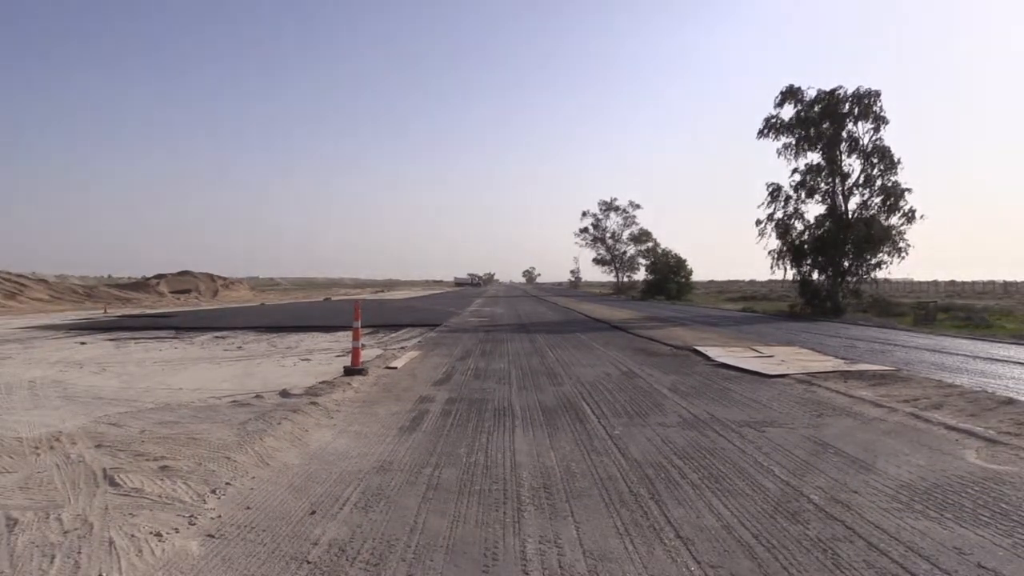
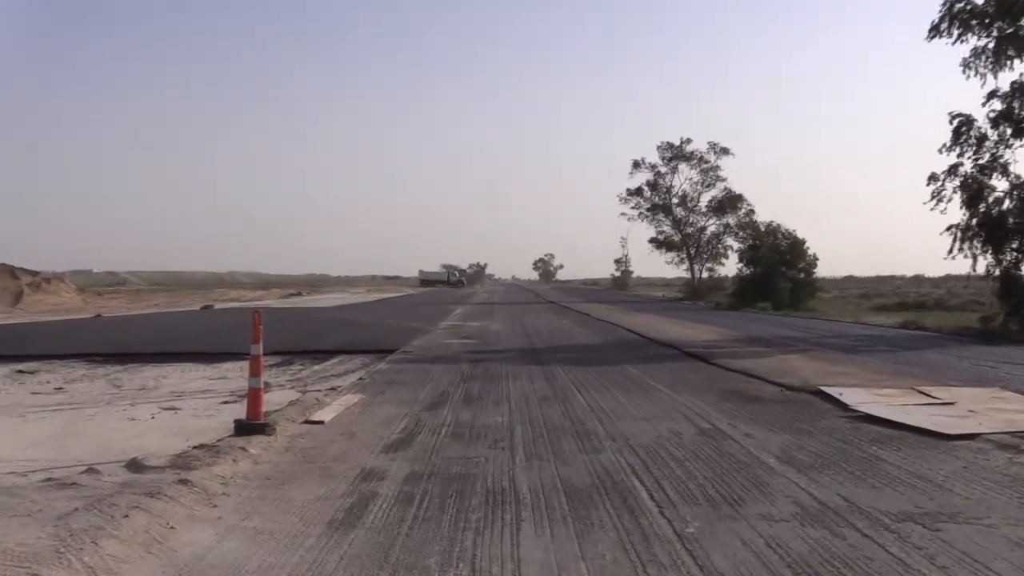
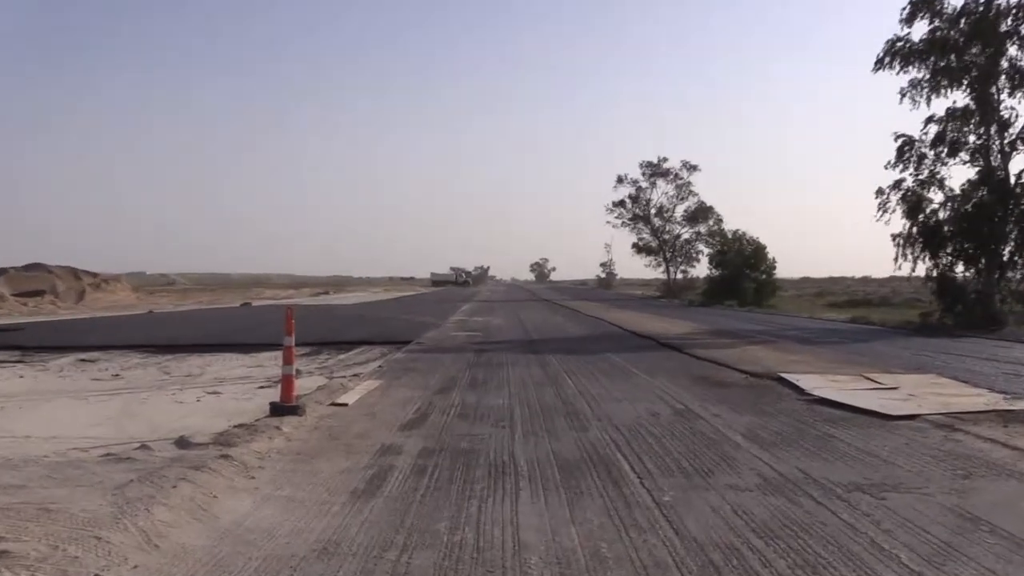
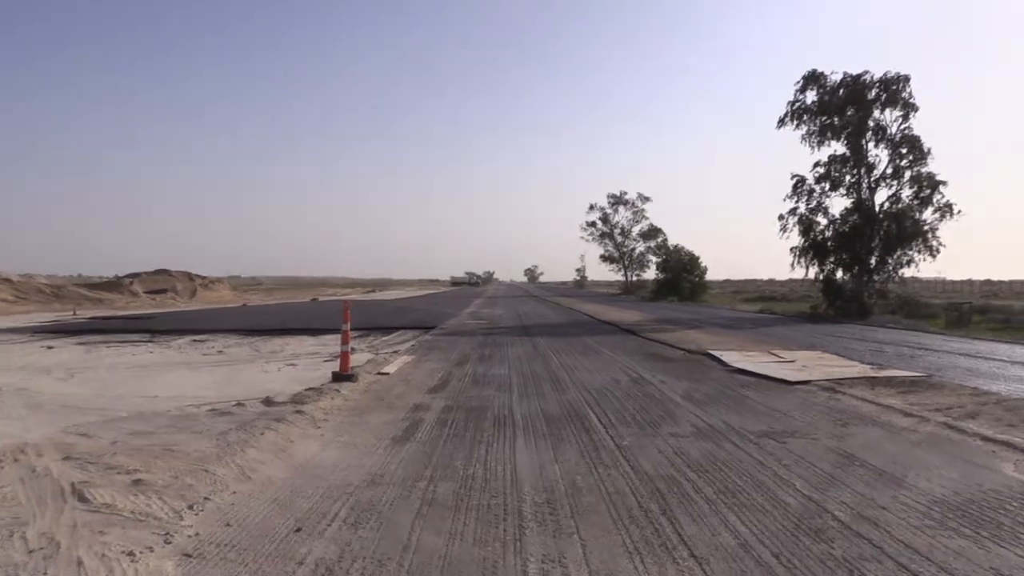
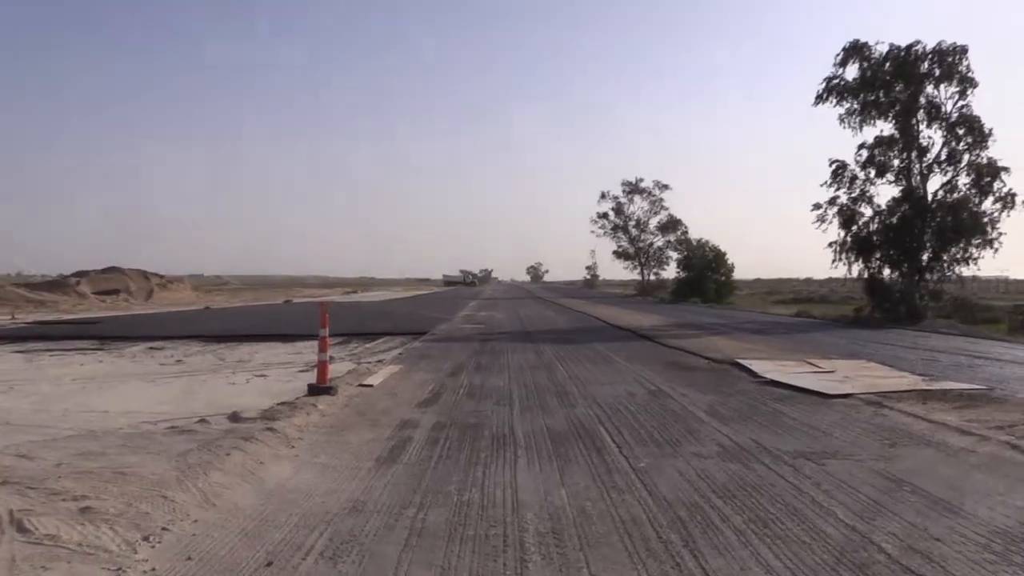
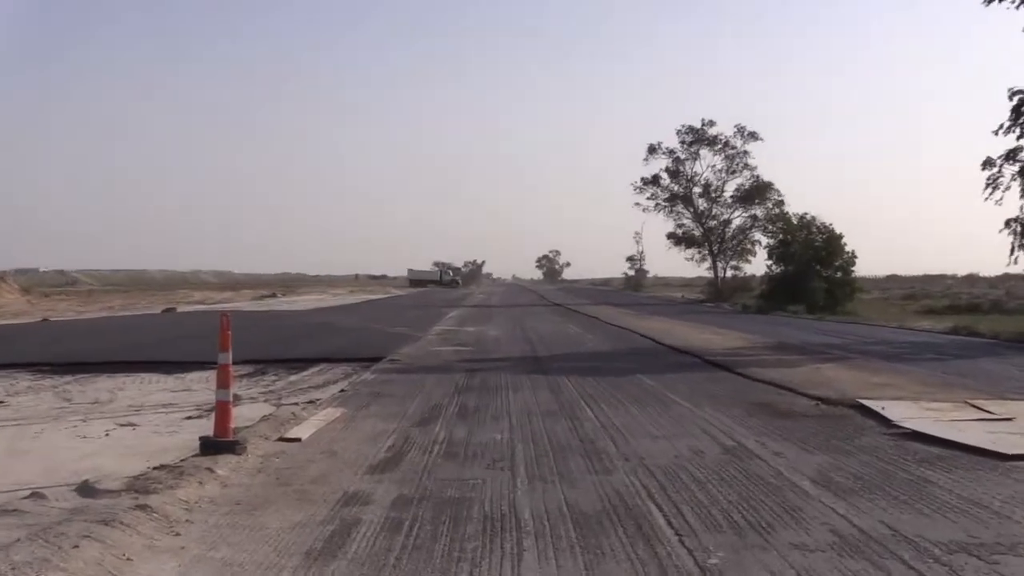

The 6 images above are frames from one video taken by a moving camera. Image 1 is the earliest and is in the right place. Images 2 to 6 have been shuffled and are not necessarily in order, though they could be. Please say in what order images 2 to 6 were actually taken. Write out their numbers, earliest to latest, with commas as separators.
4, 5, 3, 2, 6
